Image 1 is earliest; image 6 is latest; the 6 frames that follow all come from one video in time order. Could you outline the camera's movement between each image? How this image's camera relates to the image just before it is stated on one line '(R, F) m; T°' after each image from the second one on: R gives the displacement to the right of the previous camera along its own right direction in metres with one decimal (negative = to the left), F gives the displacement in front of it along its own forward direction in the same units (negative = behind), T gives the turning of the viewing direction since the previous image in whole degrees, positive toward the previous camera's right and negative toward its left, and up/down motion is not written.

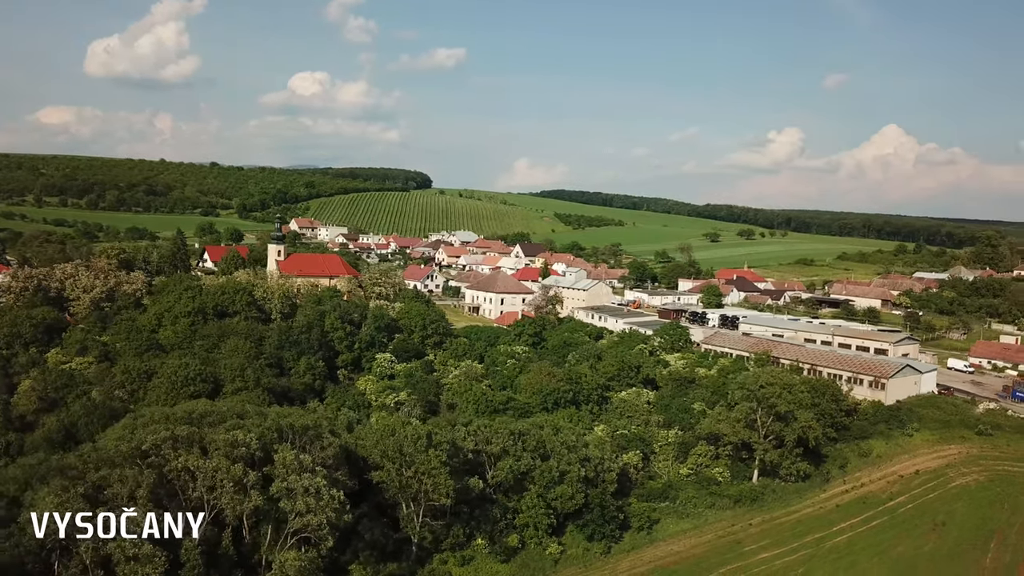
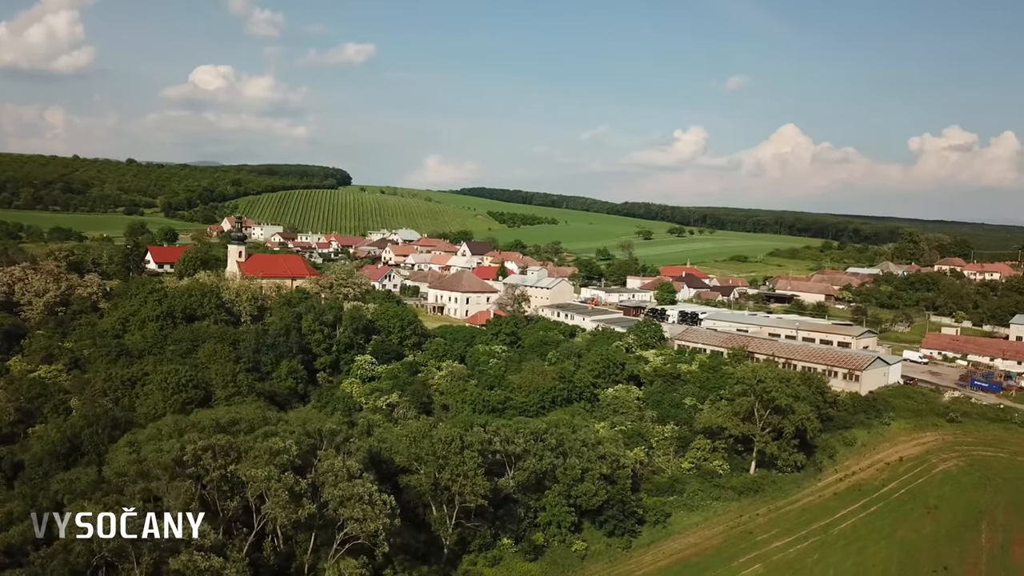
(-2.8, 0.0) m; +6°
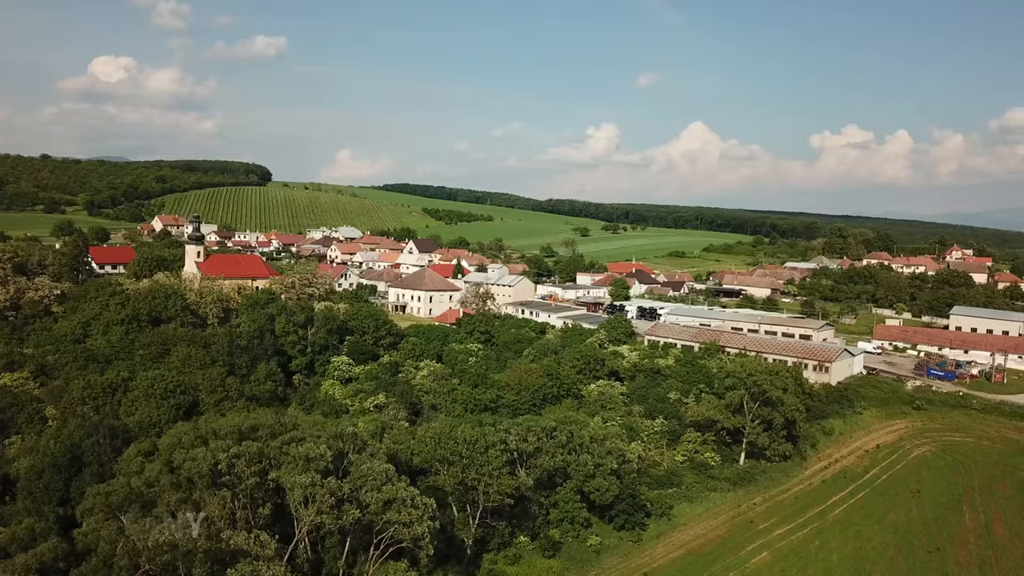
(-2.5, 0.0) m; +5°
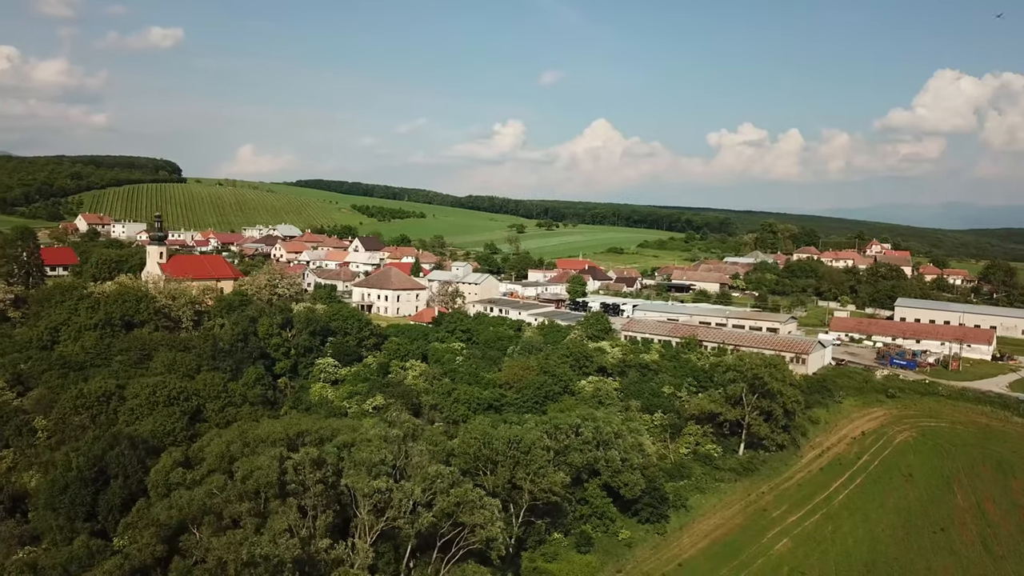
(-3.2, 0.0) m; +6°
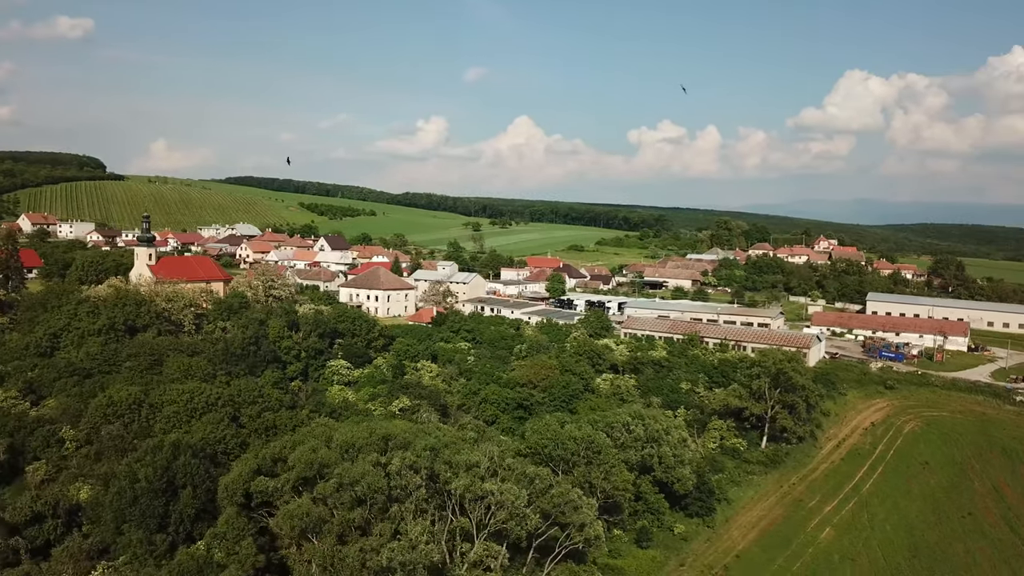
(-3.5, 0.0) m; +5°
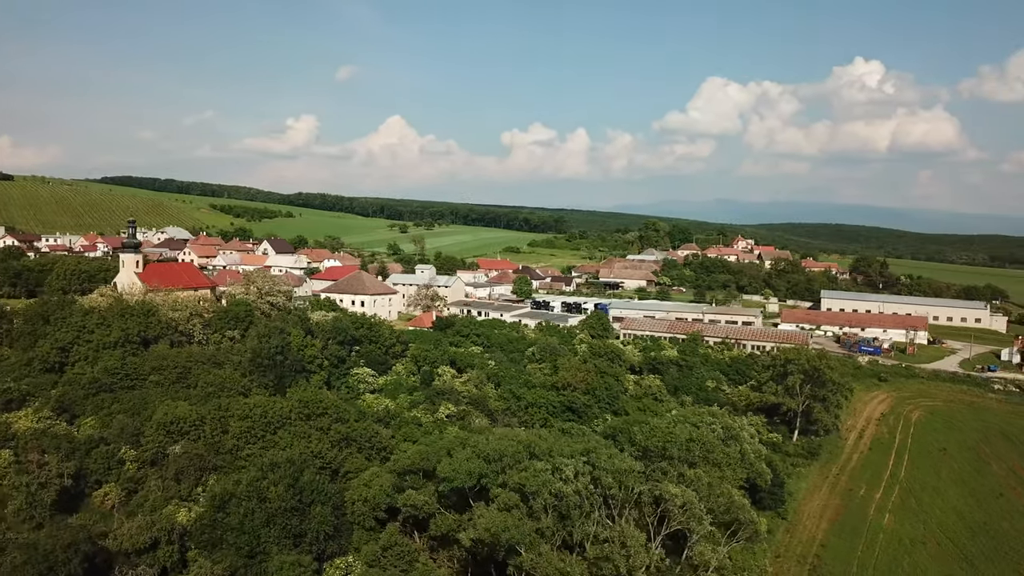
(-5.8, +0.3) m; +8°
